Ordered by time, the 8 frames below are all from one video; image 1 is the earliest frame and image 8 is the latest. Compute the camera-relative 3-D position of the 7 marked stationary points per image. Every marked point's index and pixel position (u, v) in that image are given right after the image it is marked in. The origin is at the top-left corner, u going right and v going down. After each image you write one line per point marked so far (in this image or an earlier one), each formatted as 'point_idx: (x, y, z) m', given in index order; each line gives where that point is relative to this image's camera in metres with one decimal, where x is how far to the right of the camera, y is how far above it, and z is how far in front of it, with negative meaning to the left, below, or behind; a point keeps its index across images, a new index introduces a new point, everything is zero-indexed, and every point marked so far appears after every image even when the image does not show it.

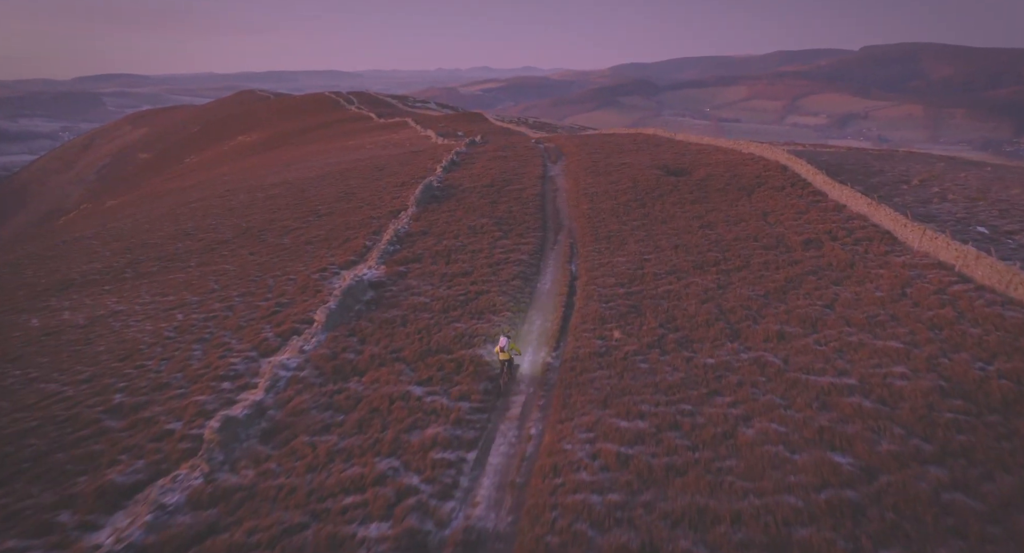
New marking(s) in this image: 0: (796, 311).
0: (+9.0, -1.1, +19.6) m
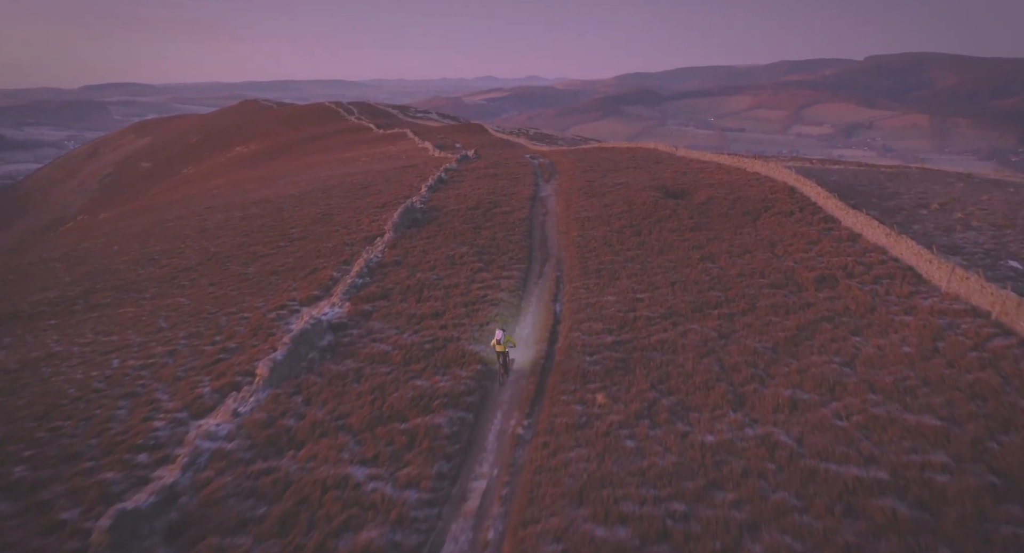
0: (+8.3, -2.7, +17.3) m
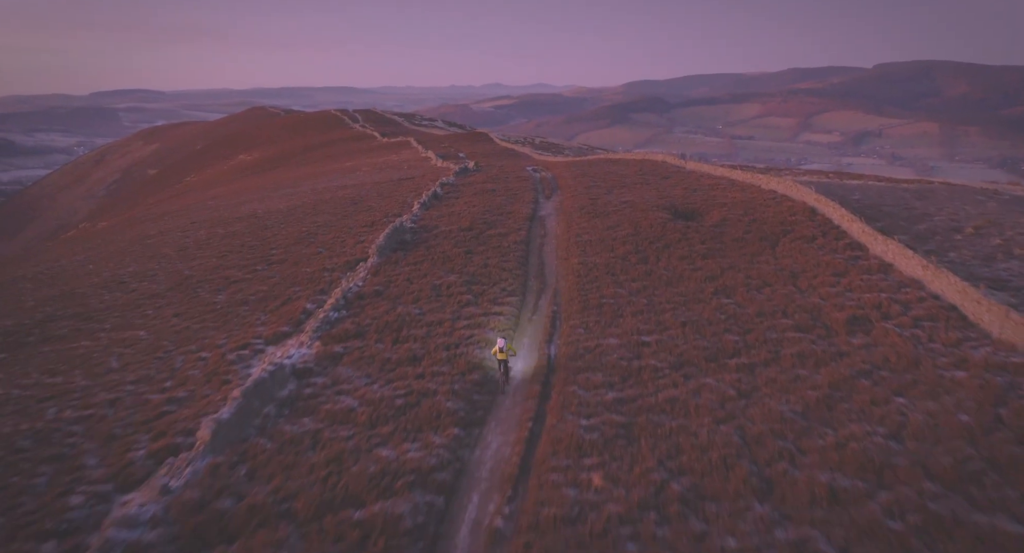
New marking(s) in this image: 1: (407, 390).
0: (+7.8, -4.0, +14.4) m
1: (-3.1, -3.4, +18.1) m
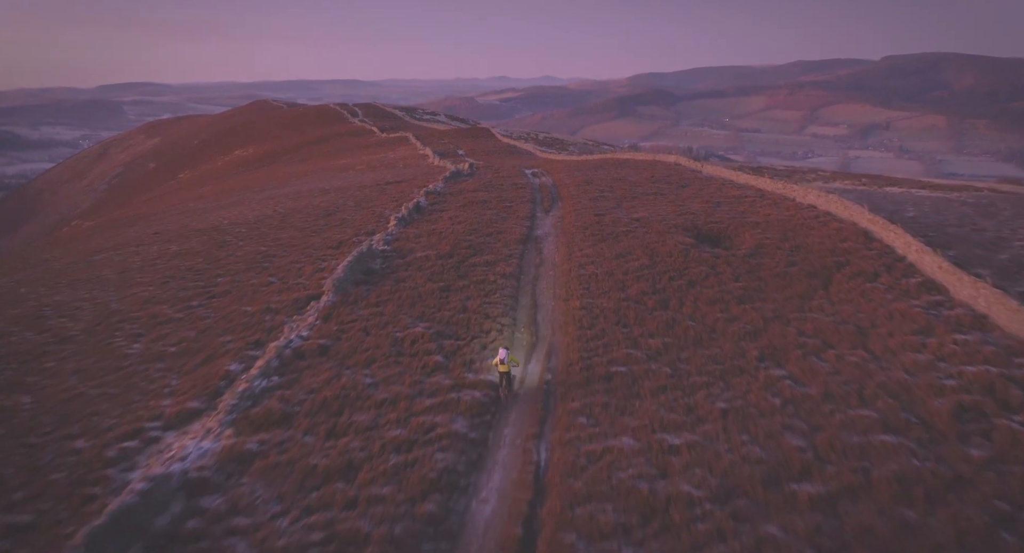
0: (+7.1, -5.8, +8.6) m
1: (-3.7, -5.2, +12.5) m
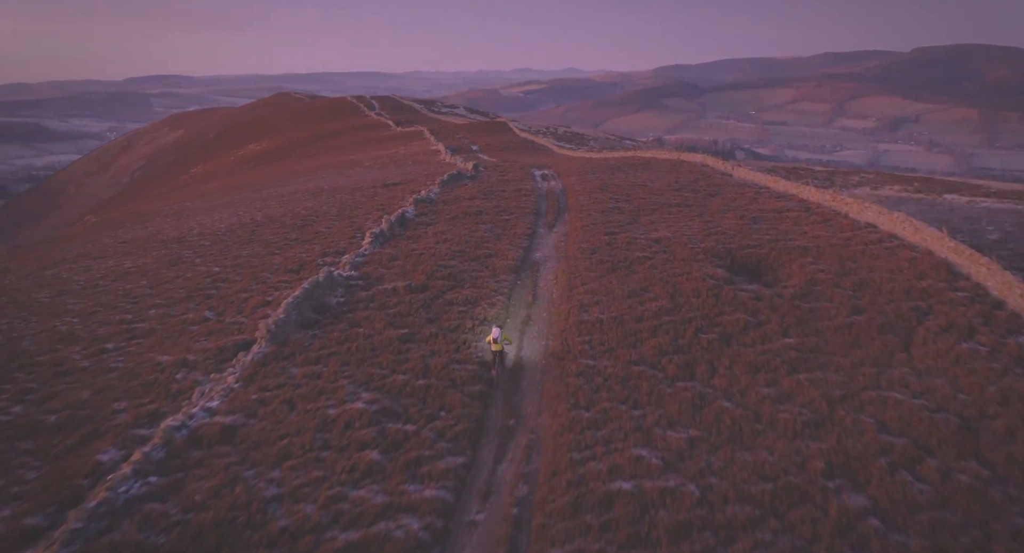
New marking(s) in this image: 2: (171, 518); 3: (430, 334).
0: (+5.9, -7.6, +3.1) m
1: (-4.8, -6.8, +7.3) m
2: (-6.9, -4.9, +12.6) m
3: (-2.6, -1.8, +19.5) m
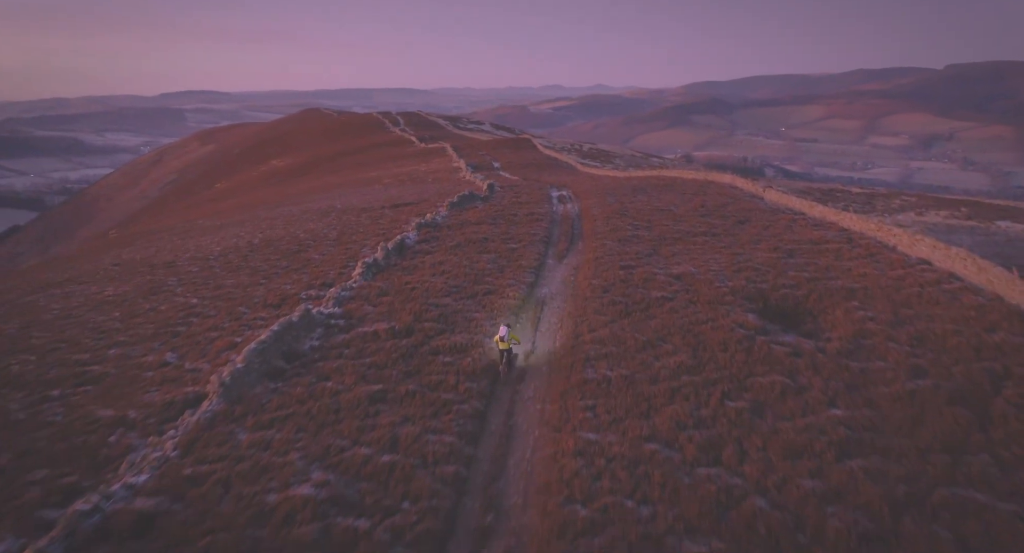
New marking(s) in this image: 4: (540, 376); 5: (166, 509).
0: (+4.9, -8.6, -0.2) m
1: (-5.6, -7.8, +4.5) m
2: (-7.5, -6.0, +9.8) m
3: (-2.8, -3.1, +16.6) m
4: (+0.8, -2.8, +17.3) m
5: (-7.2, -4.8, +13.0) m
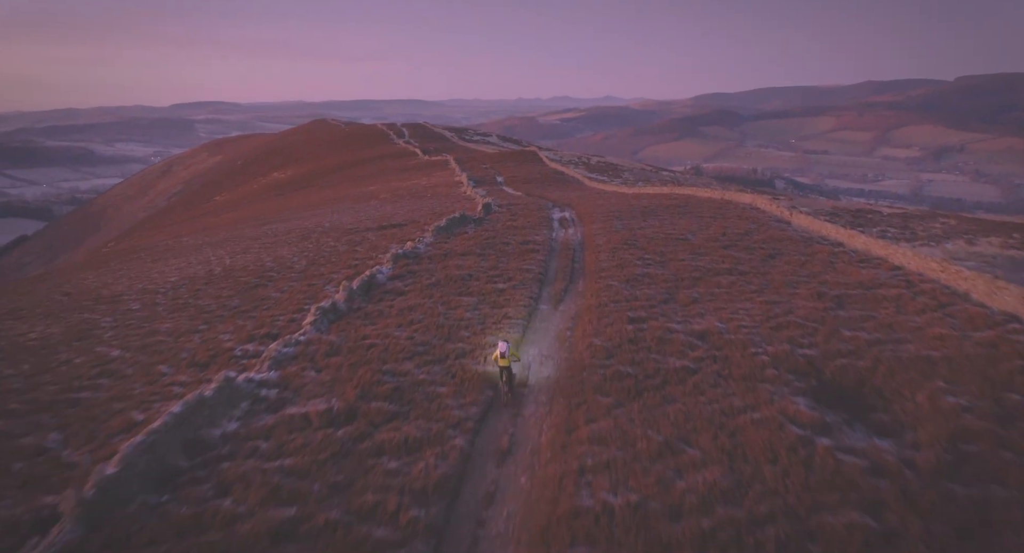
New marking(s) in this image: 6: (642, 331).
0: (+4.0, -9.9, -5.1) m
1: (-6.5, -9.1, -0.3) m
2: (-8.3, -7.5, +5.1) m
3: (-3.5, -4.7, +11.9) m
4: (+0.1, -4.4, +12.5) m
5: (-8.0, -6.4, +8.3) m
6: (+4.0, -1.7, +19.2) m
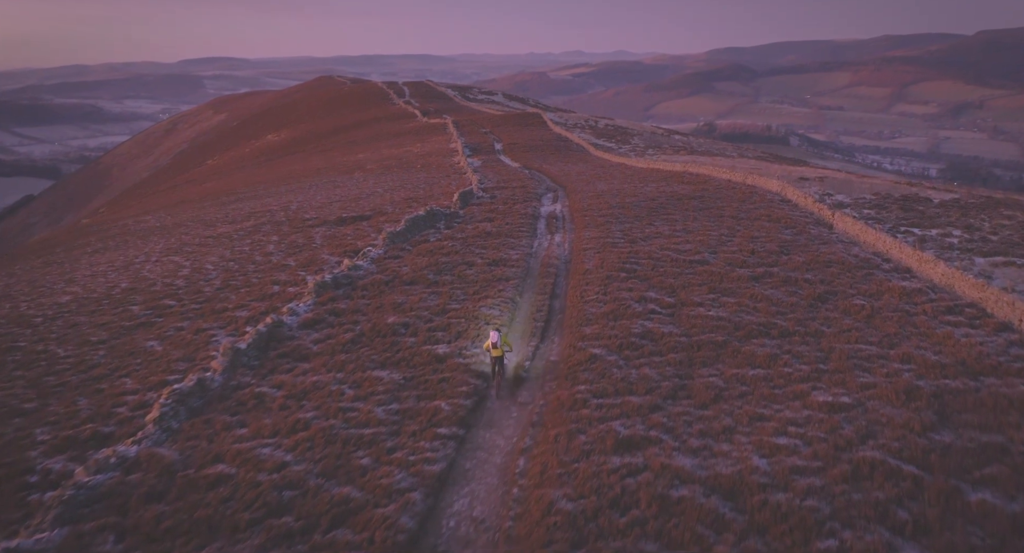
0: (+1.9, -13.6, -11.5) m
1: (-8.4, -12.5, -6.6) m
2: (-10.2, -10.4, -1.3) m
3: (-5.3, -7.2, +5.2) m
4: (-1.6, -6.9, +5.8) m
5: (-9.8, -9.1, +1.8) m
6: (+2.4, -3.8, +12.2) m
